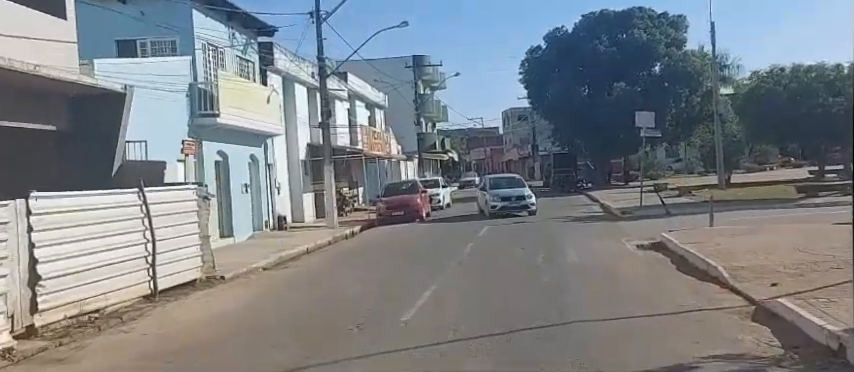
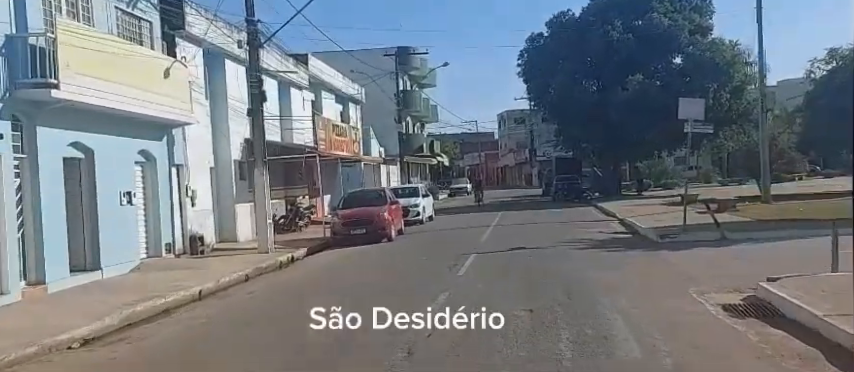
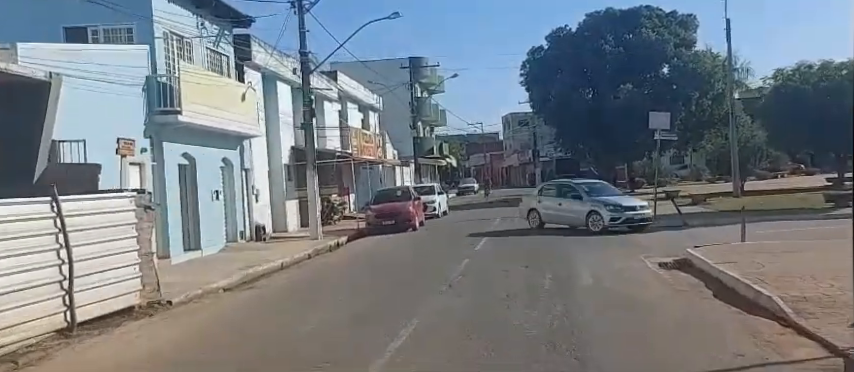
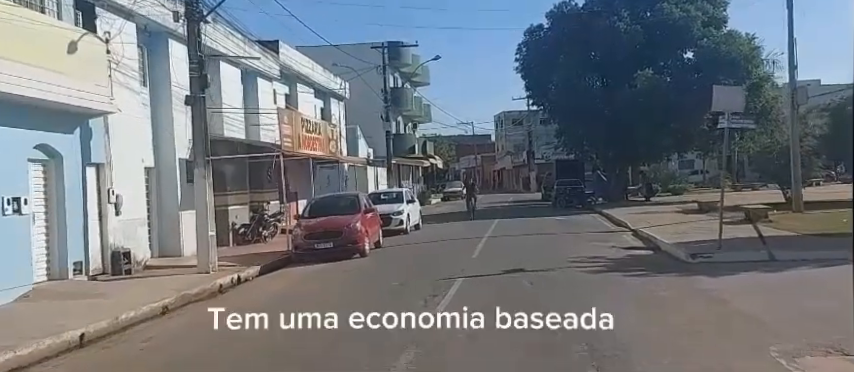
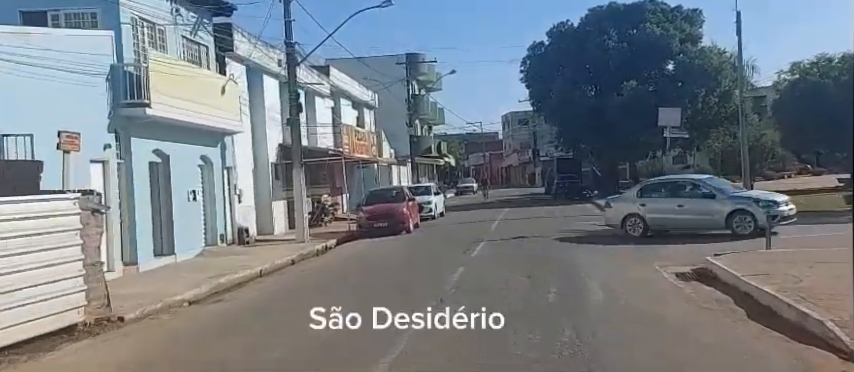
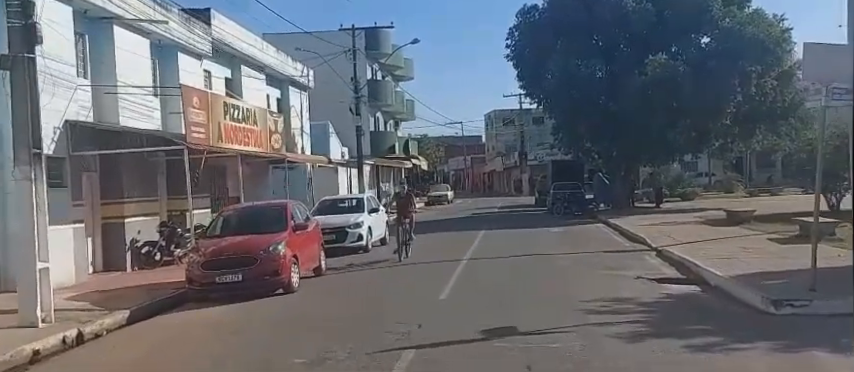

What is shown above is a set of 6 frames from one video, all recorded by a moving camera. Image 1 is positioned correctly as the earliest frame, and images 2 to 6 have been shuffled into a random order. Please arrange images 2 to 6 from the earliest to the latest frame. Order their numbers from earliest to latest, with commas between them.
3, 5, 2, 4, 6
